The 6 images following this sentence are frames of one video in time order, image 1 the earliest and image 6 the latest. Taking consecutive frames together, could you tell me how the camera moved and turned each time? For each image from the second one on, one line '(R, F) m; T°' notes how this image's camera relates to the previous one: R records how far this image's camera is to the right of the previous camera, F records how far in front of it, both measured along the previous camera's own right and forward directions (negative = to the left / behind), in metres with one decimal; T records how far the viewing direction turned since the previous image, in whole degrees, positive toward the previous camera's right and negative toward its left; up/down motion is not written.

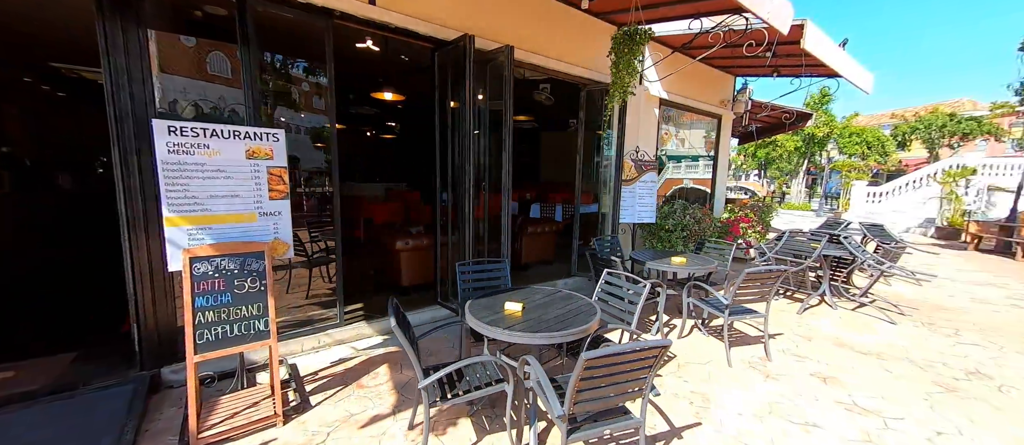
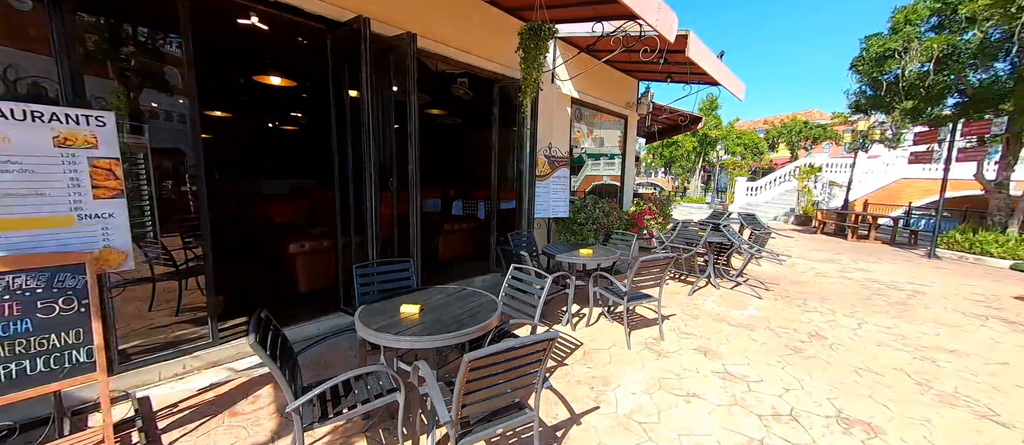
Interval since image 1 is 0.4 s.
(+0.3, +0.1) m; +11°
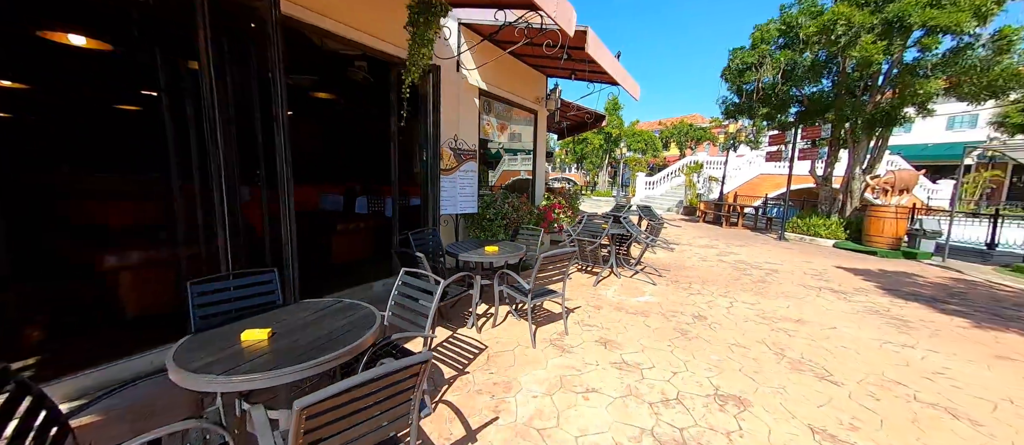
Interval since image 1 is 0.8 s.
(+0.3, +0.2) m; +13°
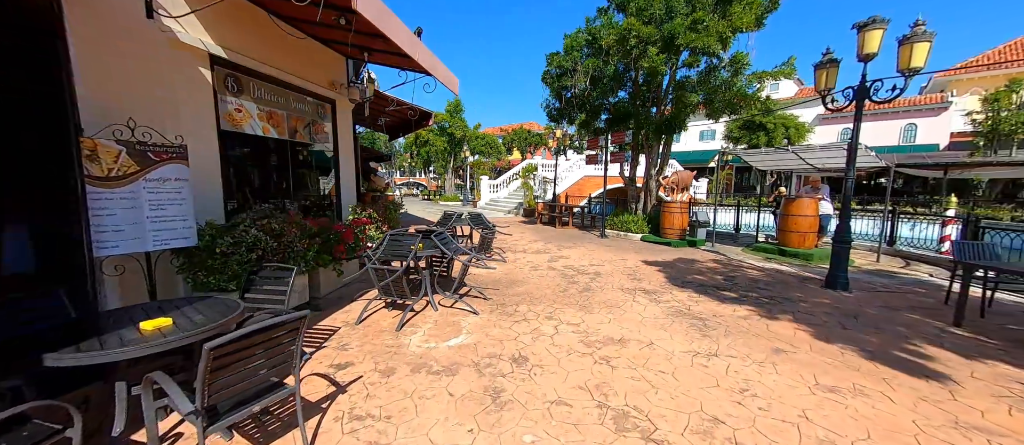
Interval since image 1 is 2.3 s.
(+1.0, +1.1) m; +23°
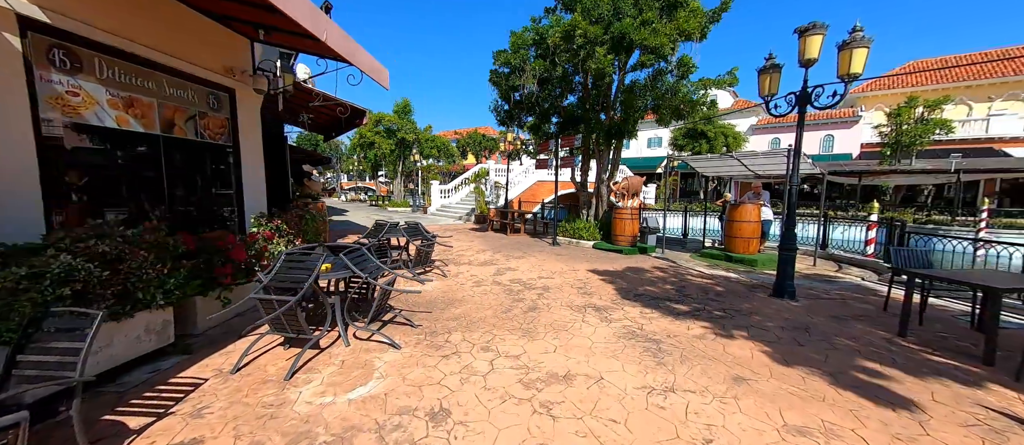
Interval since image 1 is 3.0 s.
(+0.3, +0.6) m; +7°
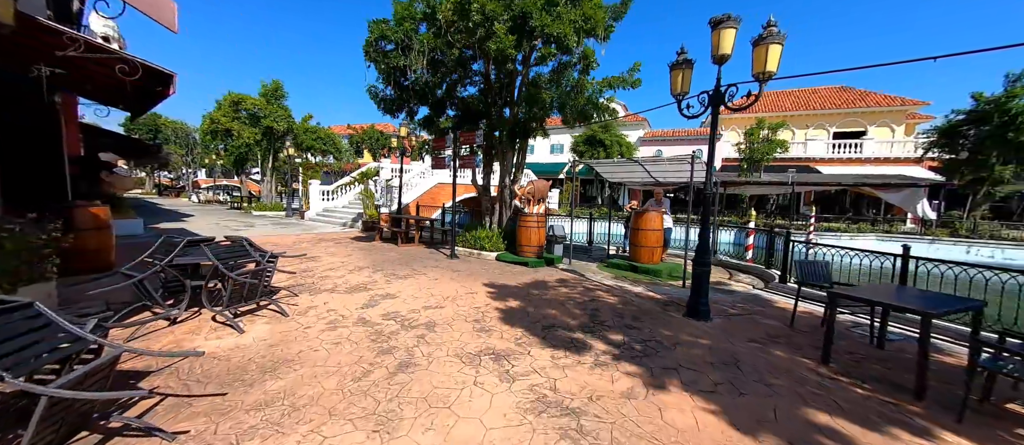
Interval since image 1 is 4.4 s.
(+0.4, +1.3) m; +15°
